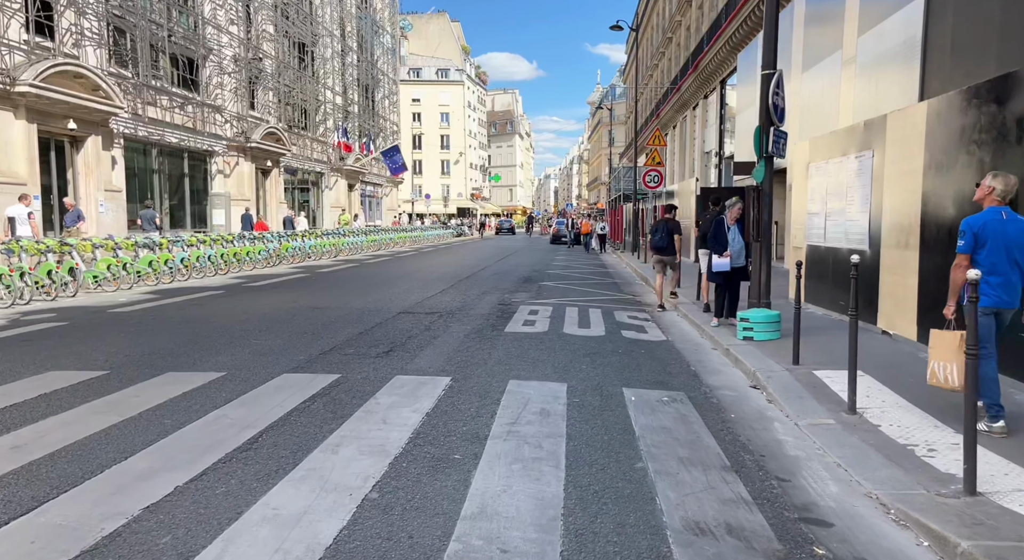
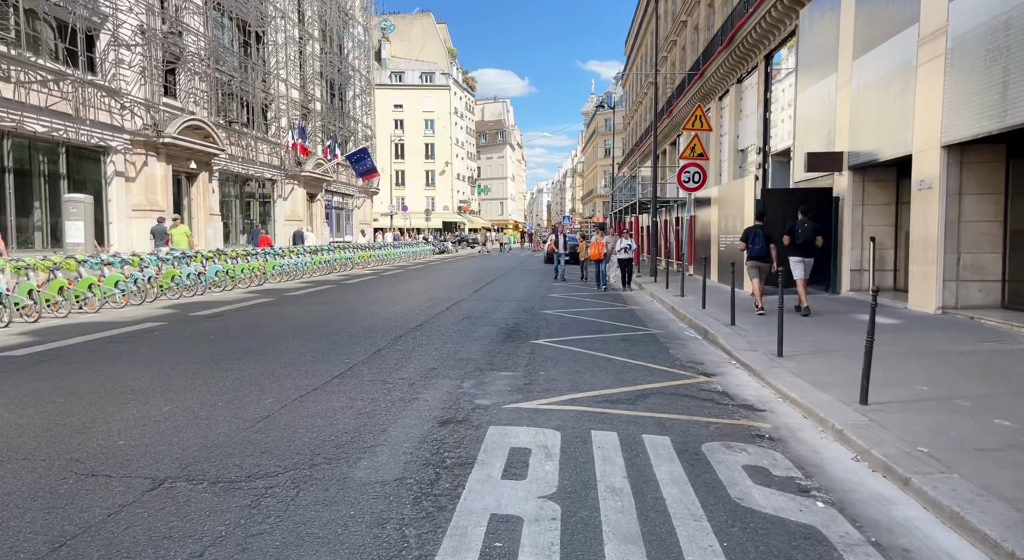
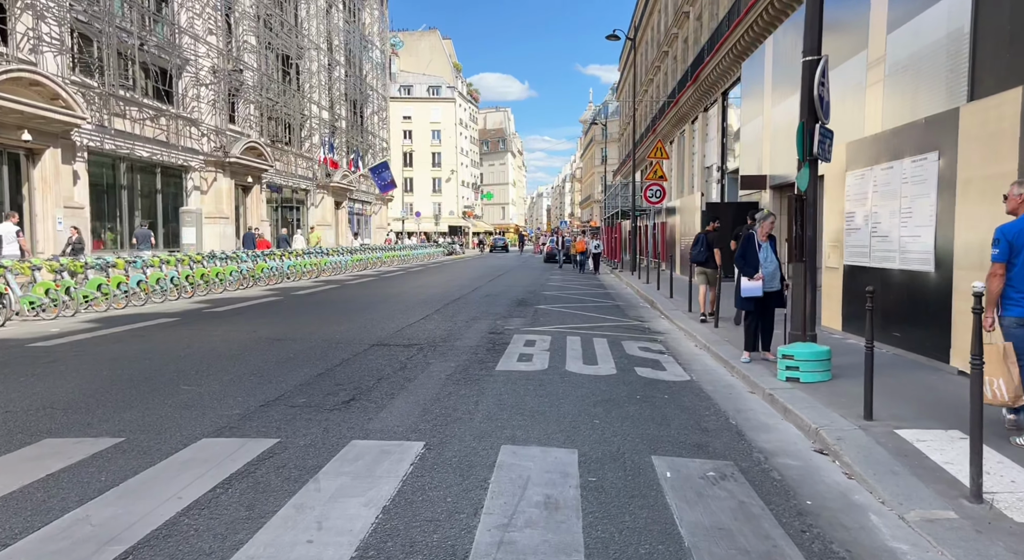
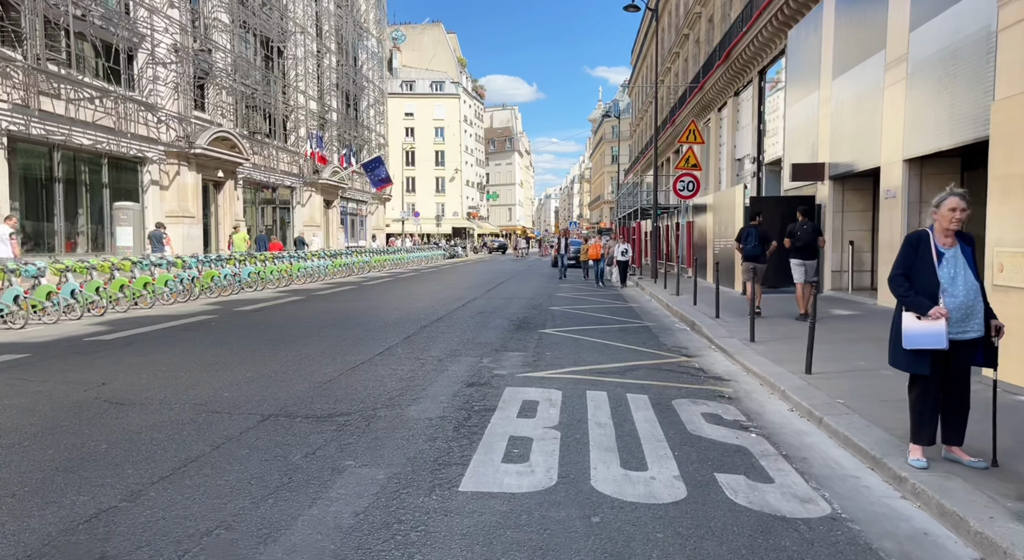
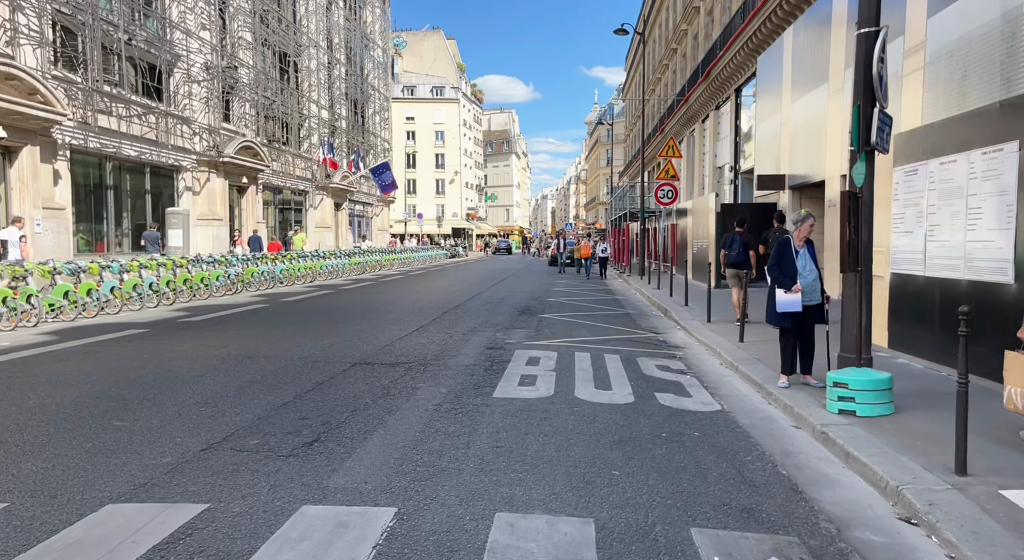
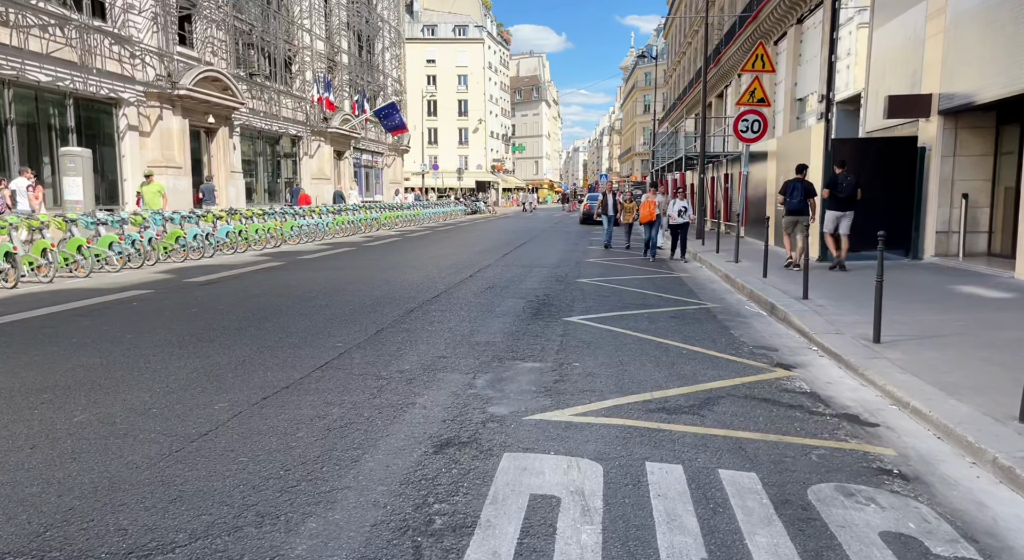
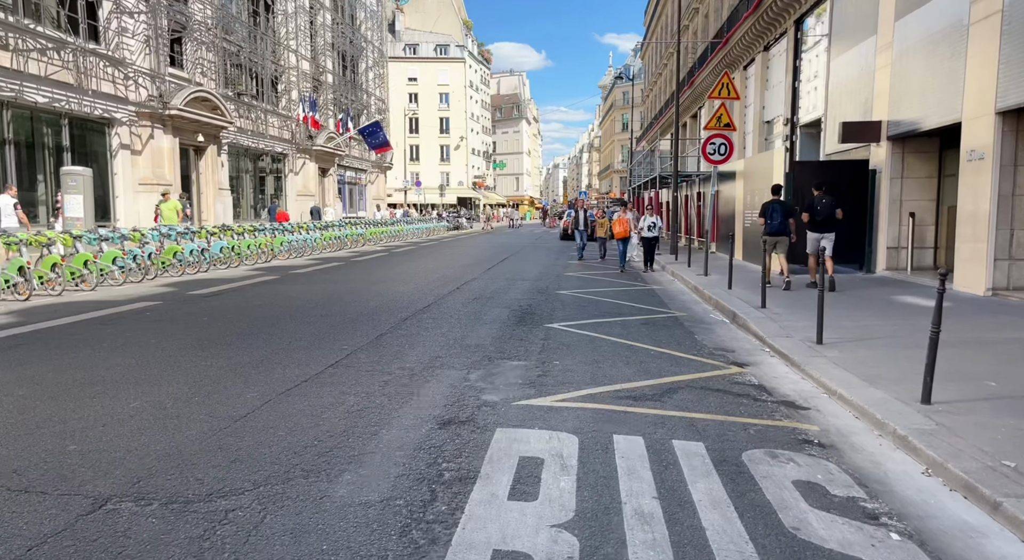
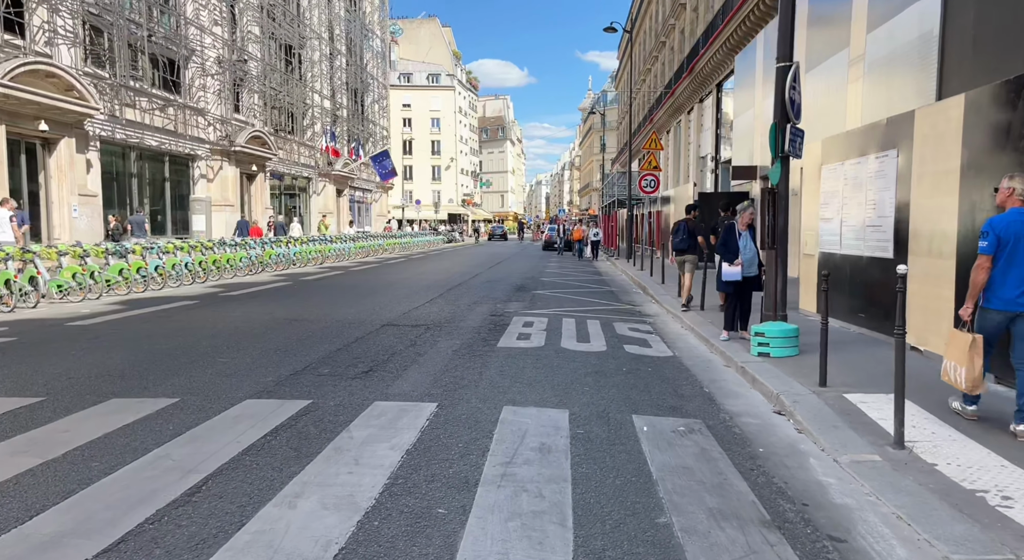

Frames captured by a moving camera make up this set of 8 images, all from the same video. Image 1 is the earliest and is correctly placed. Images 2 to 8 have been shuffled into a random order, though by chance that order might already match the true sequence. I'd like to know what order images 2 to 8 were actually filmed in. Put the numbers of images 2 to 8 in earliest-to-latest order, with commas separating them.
8, 3, 5, 4, 2, 7, 6
